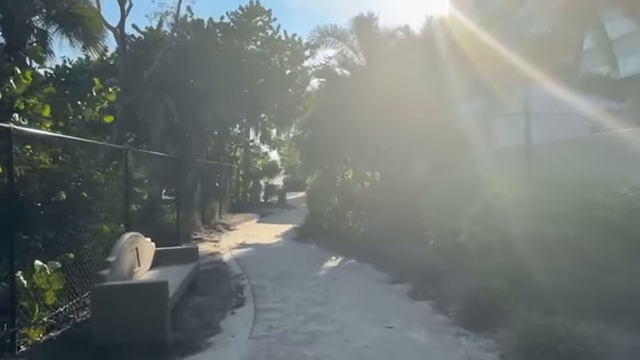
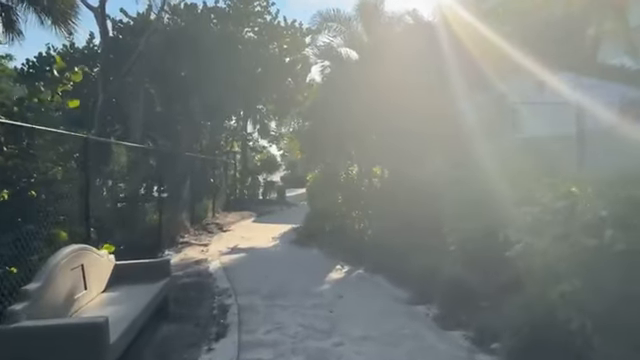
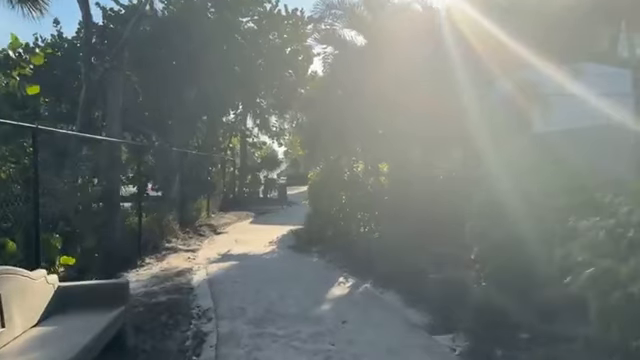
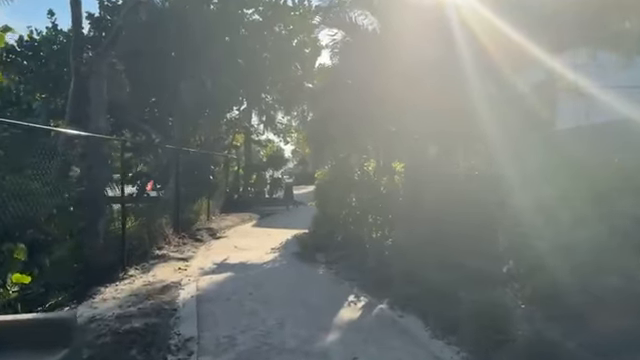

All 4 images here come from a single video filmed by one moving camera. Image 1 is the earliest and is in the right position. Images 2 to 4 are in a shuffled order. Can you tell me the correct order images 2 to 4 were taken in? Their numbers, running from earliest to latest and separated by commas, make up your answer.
2, 3, 4
